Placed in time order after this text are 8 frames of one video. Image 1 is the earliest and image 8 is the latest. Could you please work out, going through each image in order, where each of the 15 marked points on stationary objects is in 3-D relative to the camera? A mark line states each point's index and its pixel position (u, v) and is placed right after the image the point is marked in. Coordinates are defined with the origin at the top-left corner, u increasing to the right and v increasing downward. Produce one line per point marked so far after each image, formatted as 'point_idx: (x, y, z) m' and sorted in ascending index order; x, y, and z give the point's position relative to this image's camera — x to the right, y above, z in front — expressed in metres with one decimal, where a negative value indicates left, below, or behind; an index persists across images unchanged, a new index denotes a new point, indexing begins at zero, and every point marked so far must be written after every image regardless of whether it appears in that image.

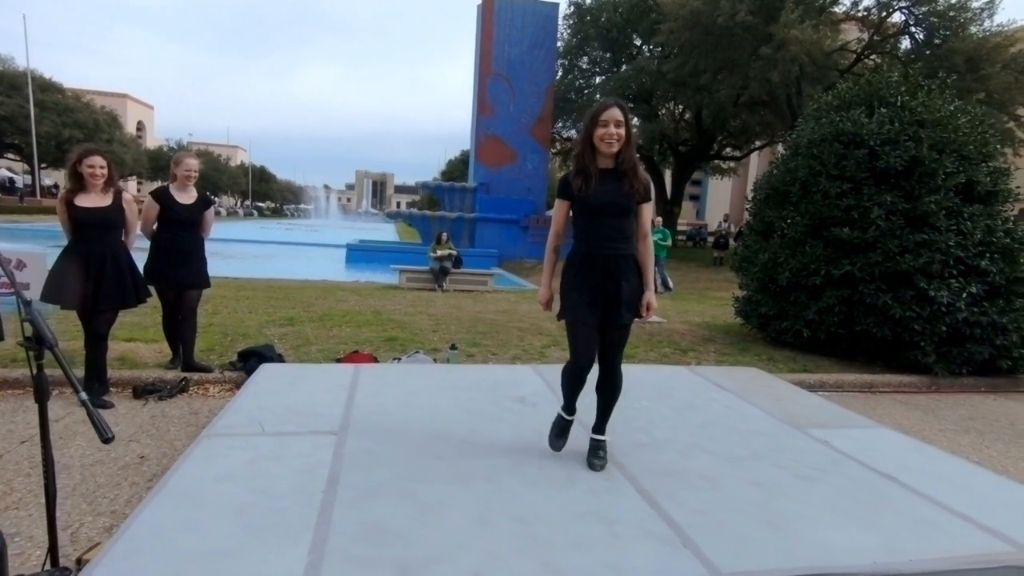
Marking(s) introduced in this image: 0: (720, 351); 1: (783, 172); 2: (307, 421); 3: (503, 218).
0: (+2.9, -0.9, +7.7) m
1: (+3.9, +1.7, +8.0) m
2: (-1.3, -0.8, +3.5) m
3: (0.0, +2.7, +21.9) m
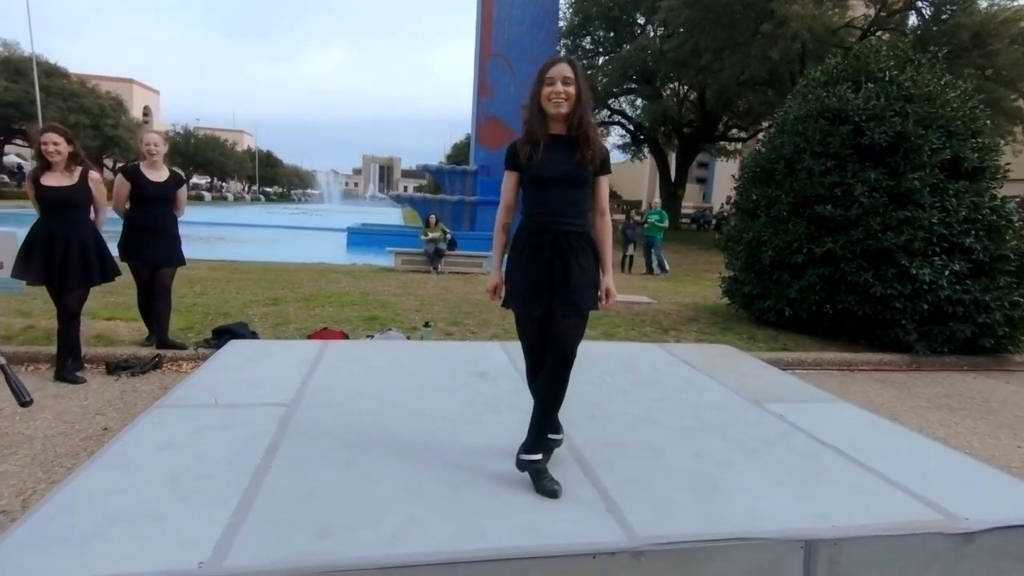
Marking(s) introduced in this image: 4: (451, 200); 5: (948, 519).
0: (+2.6, -0.6, +7.7) m
1: (+3.7, +2.0, +7.9) m
2: (-1.6, -0.7, +3.5) m
3: (0.0, +3.4, +21.8) m
4: (-1.9, +3.3, +21.3) m
5: (+2.0, -1.0, +2.5) m
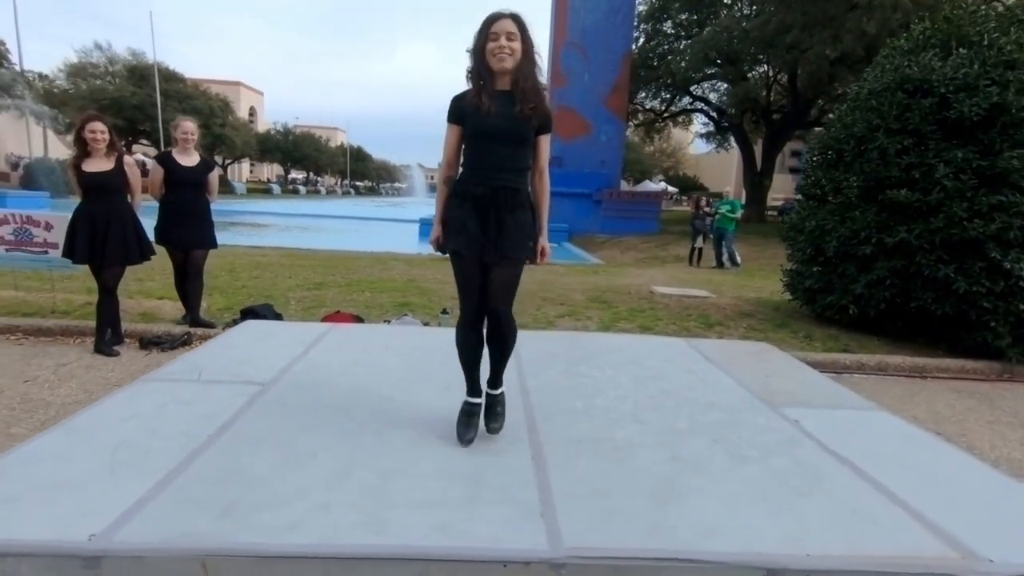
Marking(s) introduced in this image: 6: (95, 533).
0: (+3.1, -0.5, +7.1) m
1: (+4.2, +2.1, +7.1) m
2: (-1.7, -0.5, +3.6) m
3: (+2.6, +3.7, +21.4) m
4: (+0.6, +3.7, +21.2) m
5: (+1.7, -1.0, +2.0) m
6: (-1.4, -0.8, +1.9) m
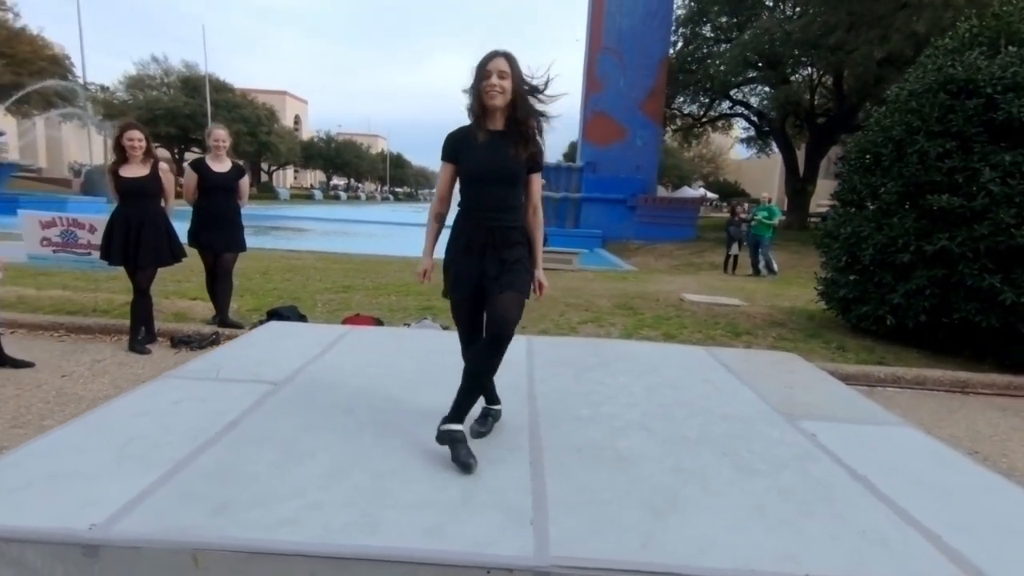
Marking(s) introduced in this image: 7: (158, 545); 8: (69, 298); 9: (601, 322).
0: (+3.3, -0.6, +6.8) m
1: (+4.5, +2.0, +6.8) m
2: (-1.7, -0.5, +3.7) m
3: (+3.8, +3.4, +21.2) m
4: (+1.9, +3.4, +21.1) m
5: (+1.6, -1.0, +1.9) m
6: (-1.5, -0.8, +2.0) m
7: (-1.2, -0.9, +1.9) m
8: (-5.2, -0.1, +6.5) m
9: (+1.1, -0.4, +7.1) m
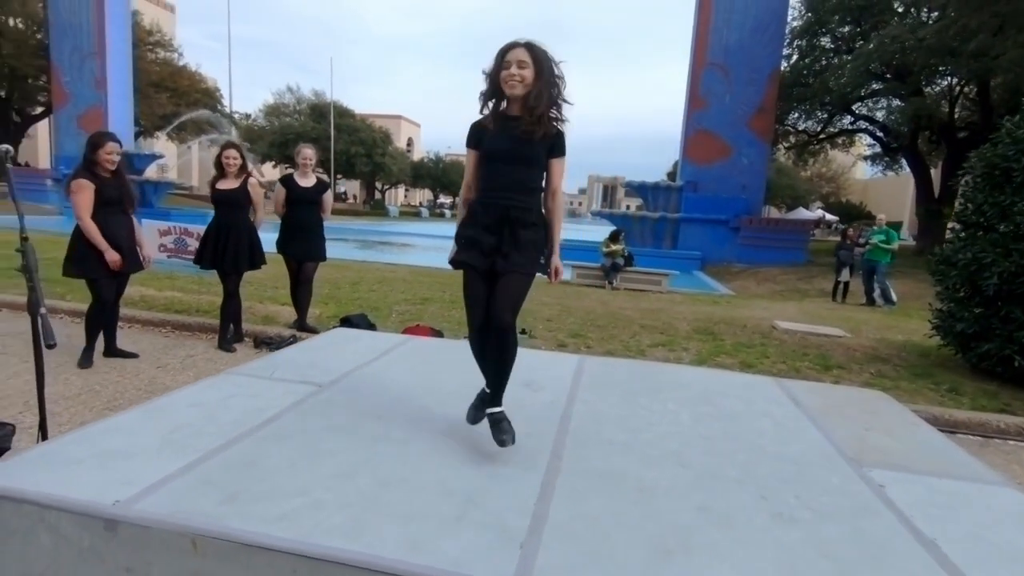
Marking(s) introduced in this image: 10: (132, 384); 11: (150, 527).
0: (+4.1, -0.9, +6.1) m
1: (+5.3, +1.6, +6.0) m
2: (-1.4, -0.6, +3.9) m
3: (+7.2, +2.5, +20.3) m
4: (+5.3, +2.6, +20.5) m
5: (+1.5, -1.1, +1.5) m
6: (-1.5, -0.8, +2.2) m
7: (-1.3, -0.9, +2.0) m
8: (-4.3, -0.1, +7.2) m
9: (+2.0, -0.7, +6.7) m
10: (-3.1, -0.8, +4.5) m
11: (-1.3, -0.9, +2.0) m
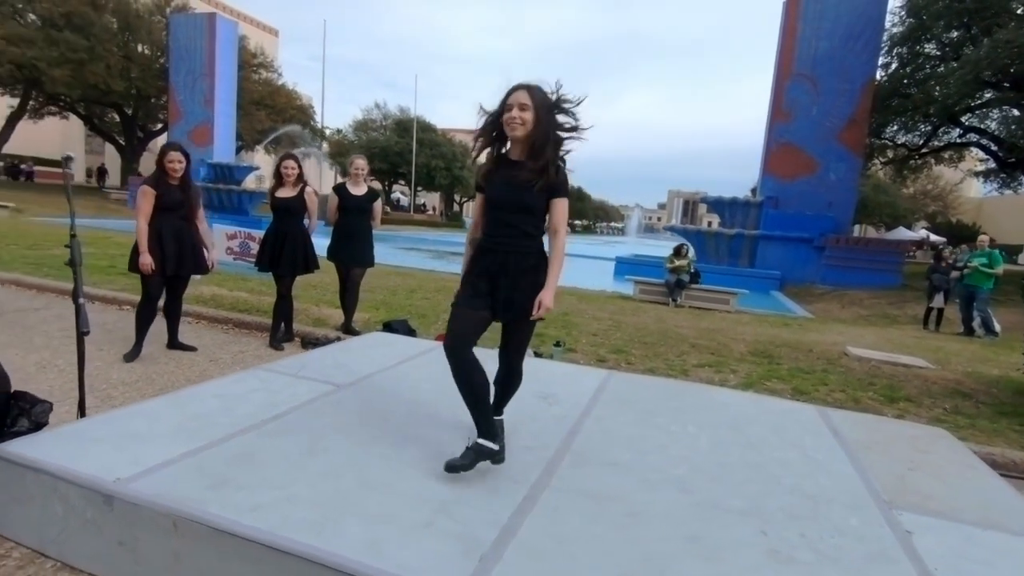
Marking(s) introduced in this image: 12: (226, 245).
0: (+4.4, -1.2, +5.5) m
1: (+5.7, +1.3, +5.2) m
2: (-1.3, -0.6, +4.0) m
3: (+9.6, +1.8, +19.2) m
4: (+7.7, +1.9, +19.7) m
5: (+1.3, -1.2, +1.3) m
6: (-1.6, -0.8, +2.3) m
7: (-1.4, -0.9, +2.2) m
8: (-3.7, -0.2, +7.7) m
9: (+2.4, -0.9, +6.4) m
10: (-2.9, -0.8, +4.8) m
11: (-1.5, -0.9, +2.2) m
12: (-4.5, +0.7, +8.6) m
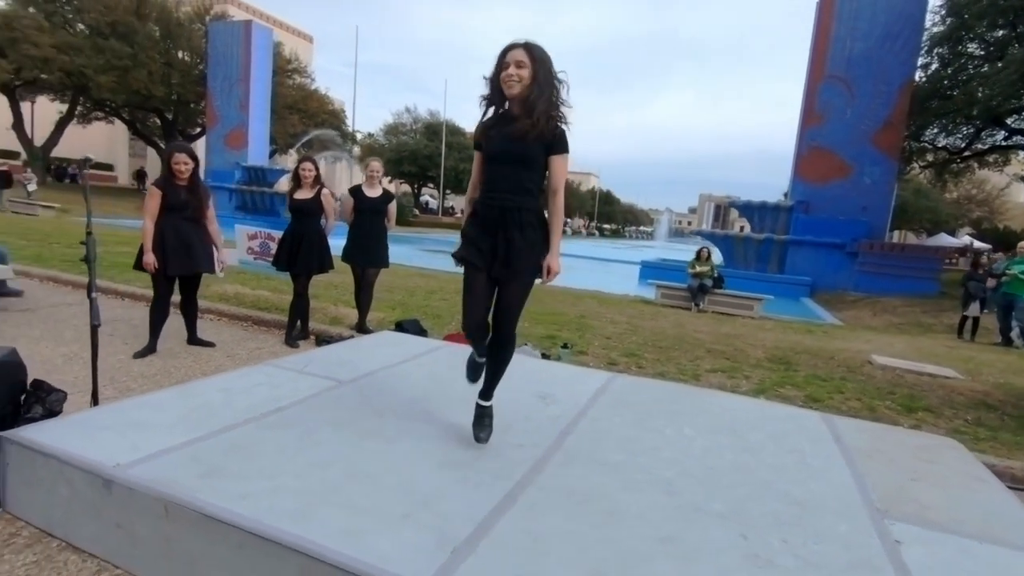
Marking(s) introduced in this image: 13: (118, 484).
0: (+4.5, -1.3, +5.3) m
1: (+5.8, +1.2, +5.0) m
2: (-1.3, -0.6, +4.1) m
3: (+10.3, +1.6, +18.7) m
4: (+8.5, +1.7, +19.3) m
5: (+1.1, -1.2, +1.3) m
6: (-1.7, -0.8, +2.4) m
7: (-1.5, -0.8, +2.3) m
8: (-3.5, -0.1, +8.0) m
9: (+2.6, -1.0, +6.3) m
10: (-2.8, -0.7, +5.0) m
11: (-1.6, -0.8, +2.3) m
12: (-4.2, +0.7, +8.9) m
13: (-1.7, -0.8, +2.3) m
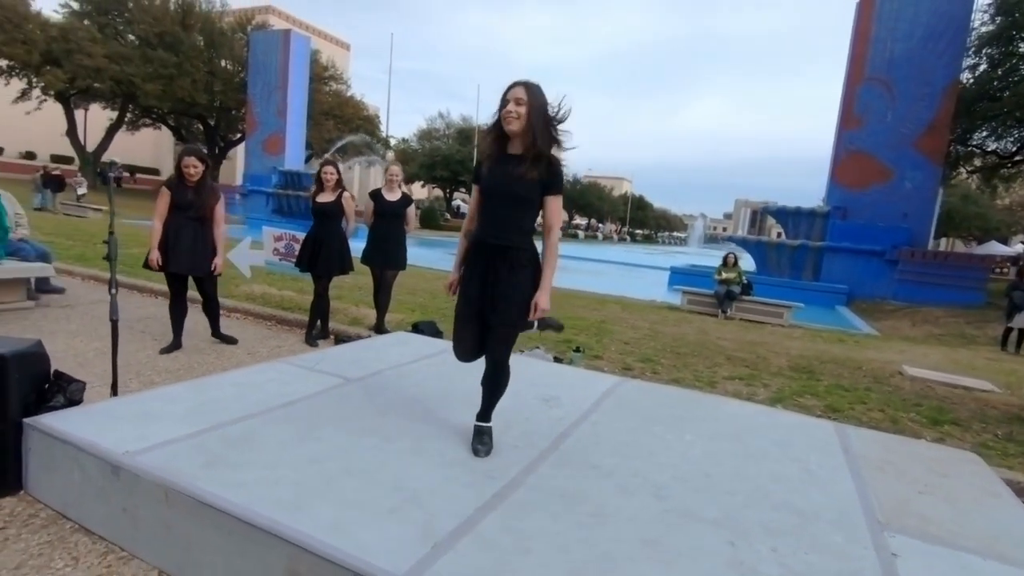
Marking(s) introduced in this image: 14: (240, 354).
0: (+4.6, -1.3, +5.0) m
1: (+5.9, +1.1, +4.7) m
2: (-1.2, -0.6, +4.2) m
3: (+11.2, +1.3, +18.2) m
4: (+9.4, +1.5, +18.9) m
5: (+1.0, -1.2, +1.2) m
6: (-1.8, -0.8, +2.6) m
7: (-1.6, -0.8, +2.4) m
8: (-3.3, -0.1, +8.2) m
9: (+2.7, -1.0, +6.2) m
10: (-2.7, -0.7, +5.2) m
11: (-1.6, -0.8, +2.4) m
12: (-3.9, +0.7, +9.2) m
13: (-1.7, -0.8, +2.4) m
14: (-2.8, -0.7, +5.6) m
